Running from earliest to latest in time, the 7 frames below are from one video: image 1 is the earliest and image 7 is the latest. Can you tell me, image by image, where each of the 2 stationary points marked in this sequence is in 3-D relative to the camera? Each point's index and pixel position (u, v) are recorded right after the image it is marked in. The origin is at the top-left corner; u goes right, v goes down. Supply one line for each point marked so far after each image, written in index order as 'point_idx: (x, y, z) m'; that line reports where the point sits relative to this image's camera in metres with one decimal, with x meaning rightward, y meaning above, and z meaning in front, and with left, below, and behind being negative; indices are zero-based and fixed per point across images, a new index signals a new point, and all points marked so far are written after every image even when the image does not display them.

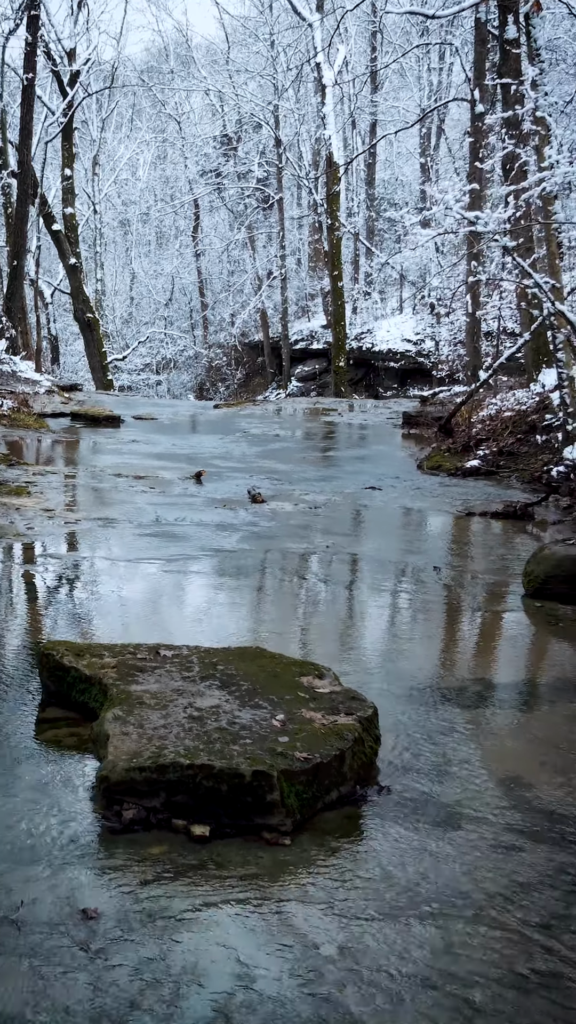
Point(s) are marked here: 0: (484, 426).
0: (+2.0, +0.9, +12.5) m
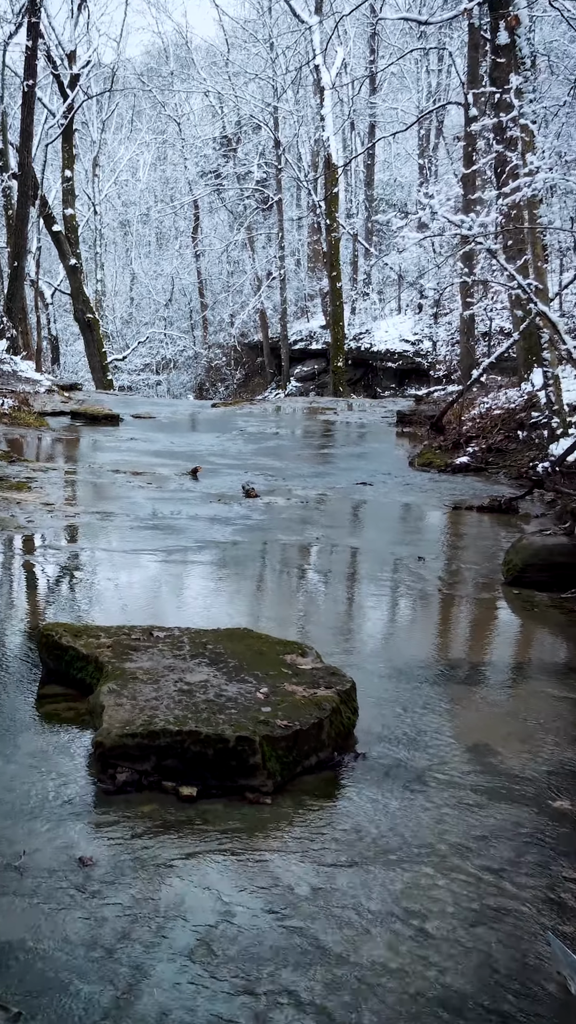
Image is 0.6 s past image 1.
0: (+2.0, +0.9, +12.7) m
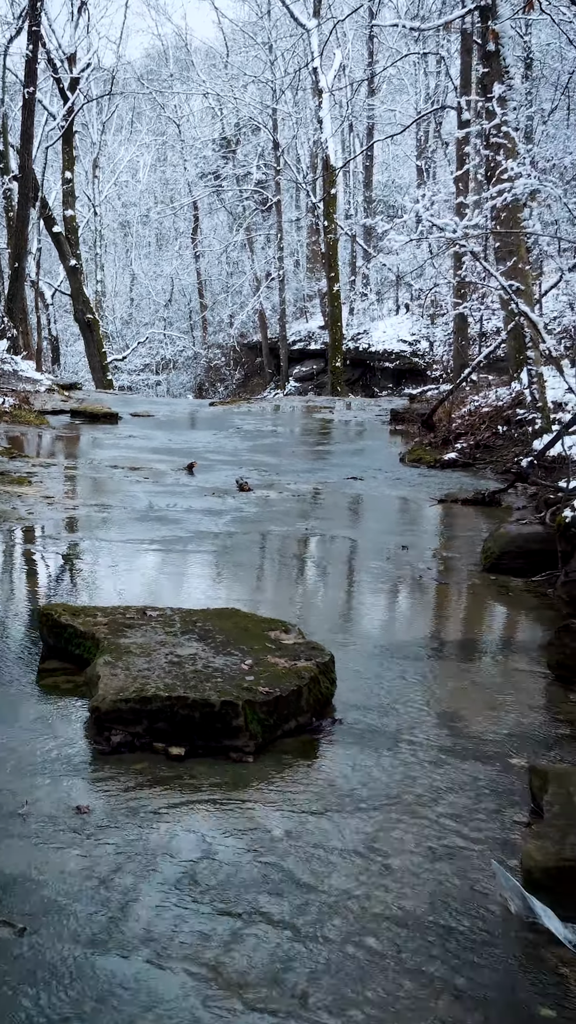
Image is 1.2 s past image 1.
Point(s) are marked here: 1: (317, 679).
0: (+1.9, +1.0, +13.1) m
1: (+0.1, -0.6, +4.5) m
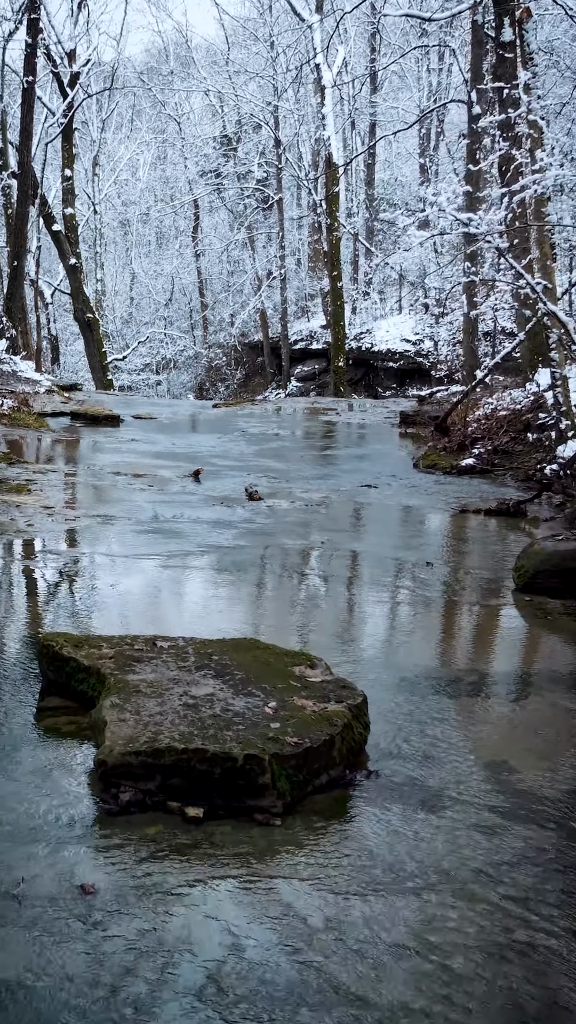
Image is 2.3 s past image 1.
0: (+2.0, +0.9, +12.6) m
1: (+0.2, -0.7, +4.0) m
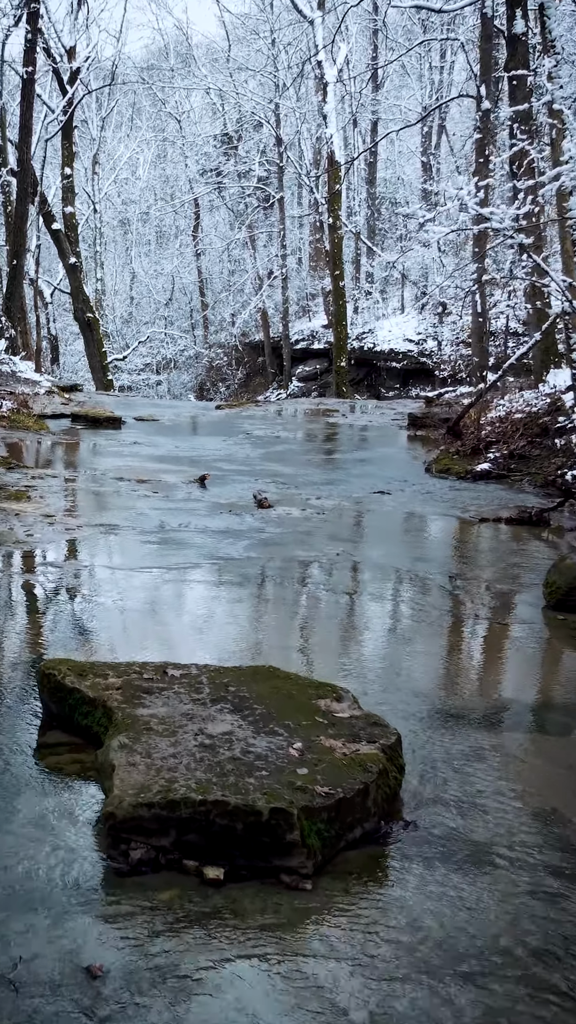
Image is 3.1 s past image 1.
0: (+2.1, +0.9, +12.2) m
1: (+0.3, -0.8, +3.6) m
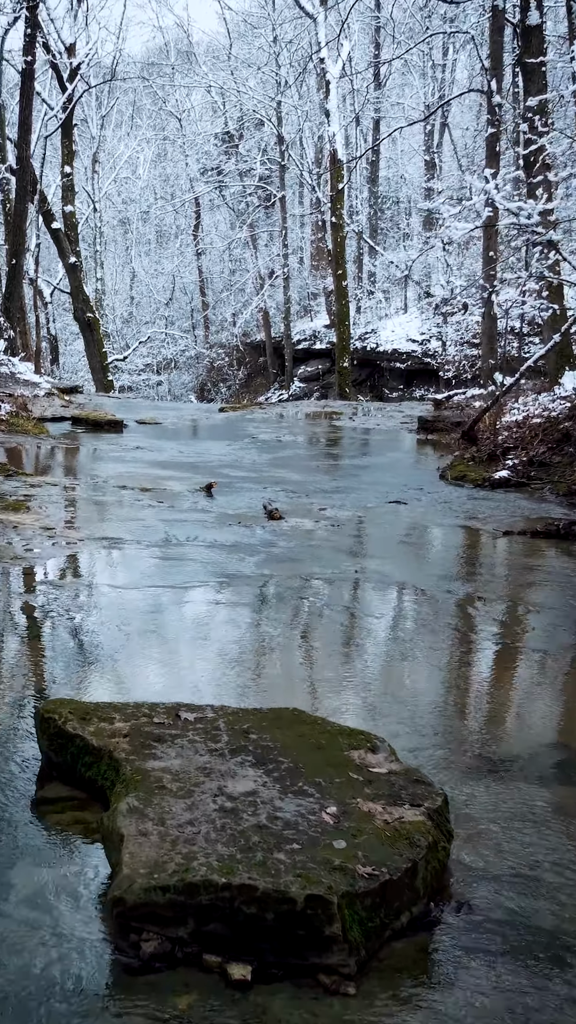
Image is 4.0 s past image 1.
0: (+2.2, +0.8, +11.7) m
1: (+0.4, -0.9, +3.2) m
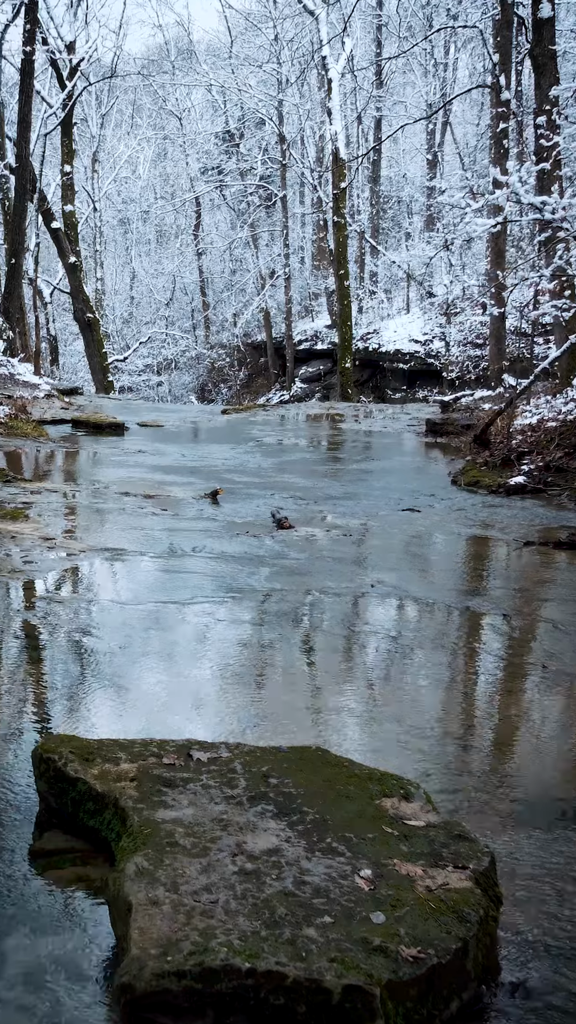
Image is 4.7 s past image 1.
0: (+2.3, +0.7, +11.3) m
1: (+0.5, -0.9, +2.8) m
